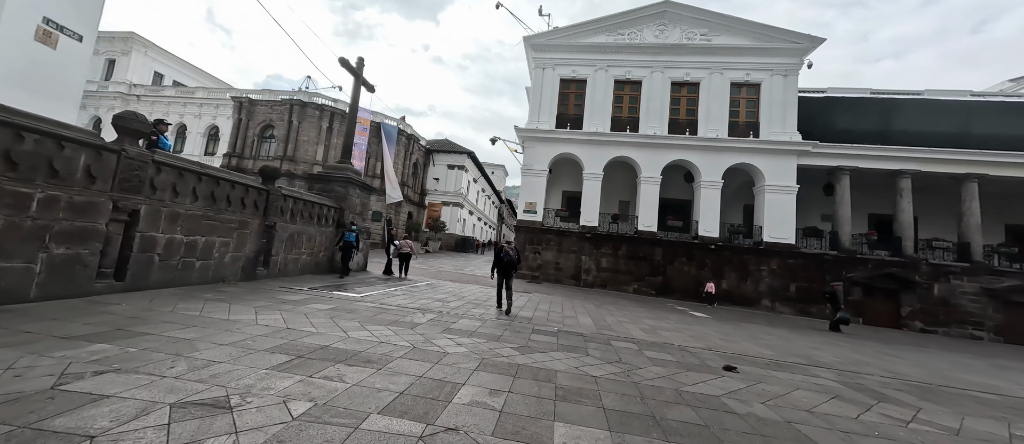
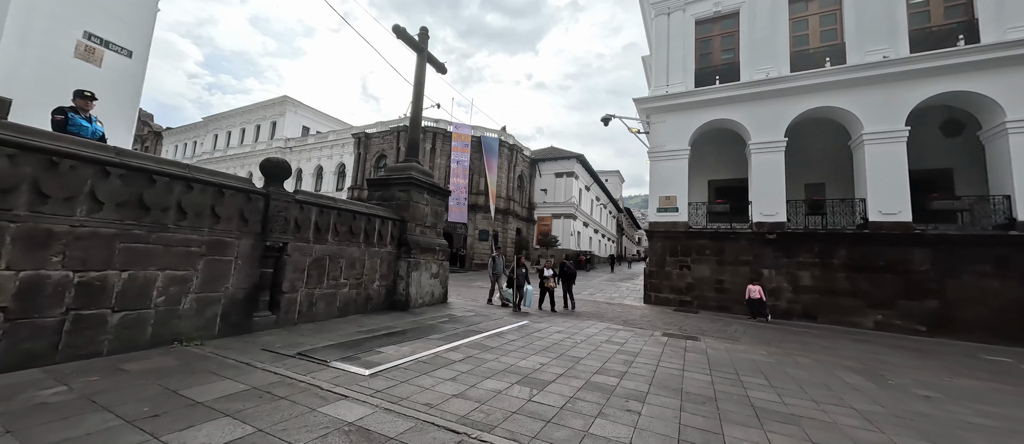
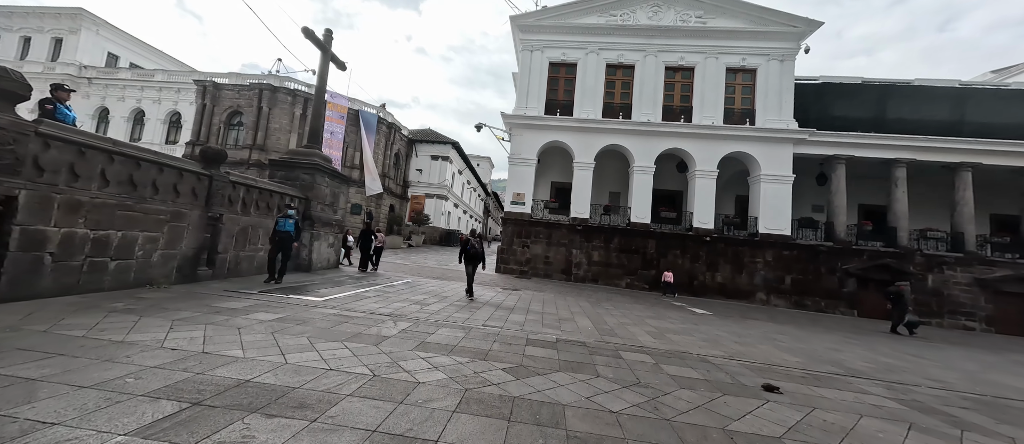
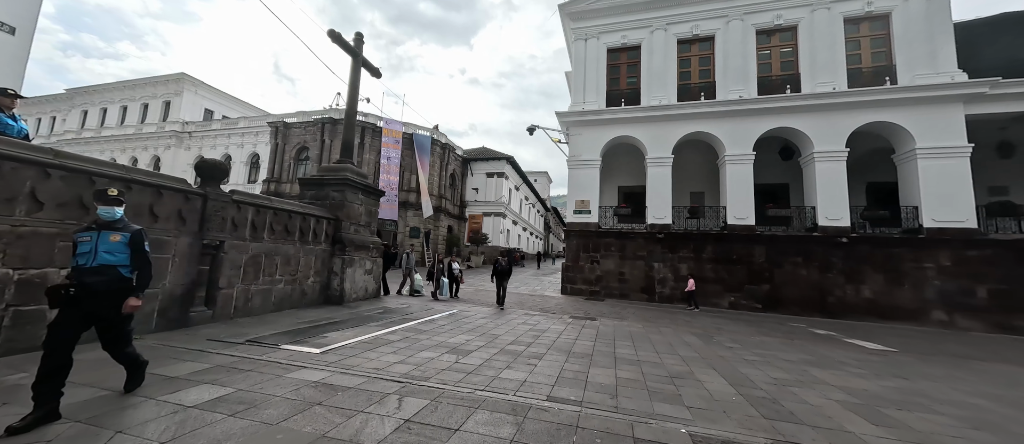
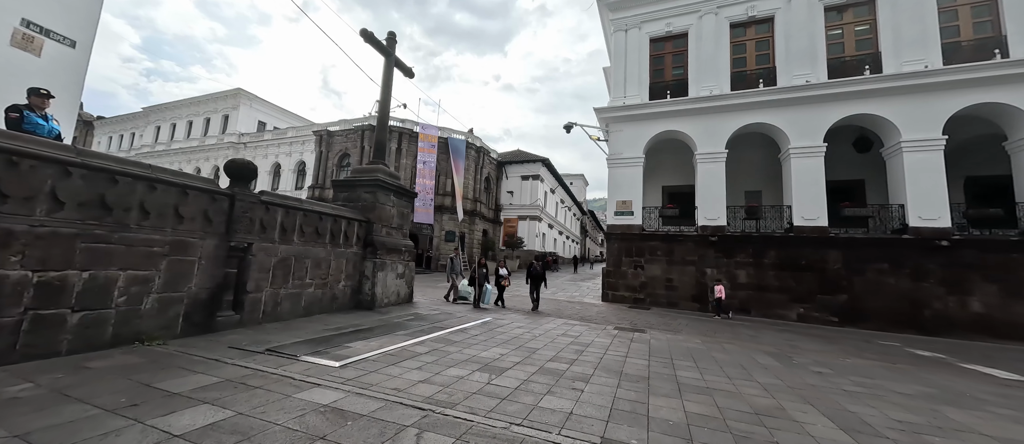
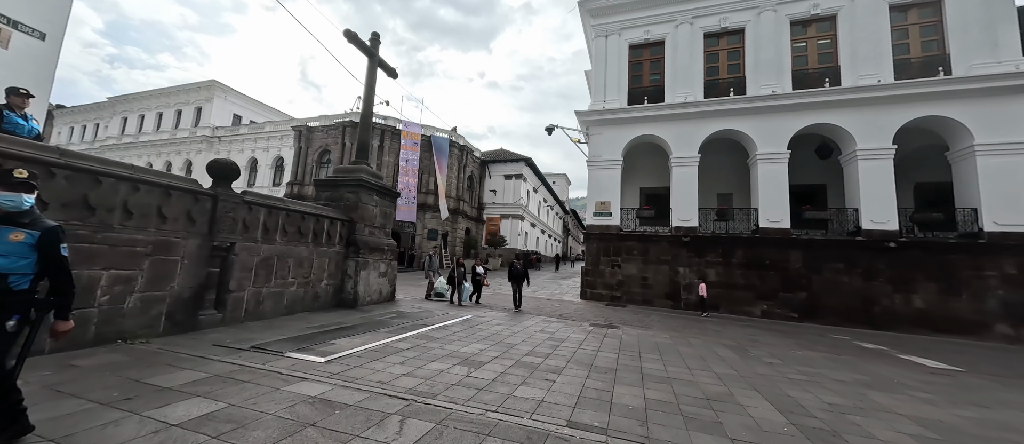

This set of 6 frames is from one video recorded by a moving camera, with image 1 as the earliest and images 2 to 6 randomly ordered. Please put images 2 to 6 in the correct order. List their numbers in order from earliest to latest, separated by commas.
3, 4, 6, 5, 2
